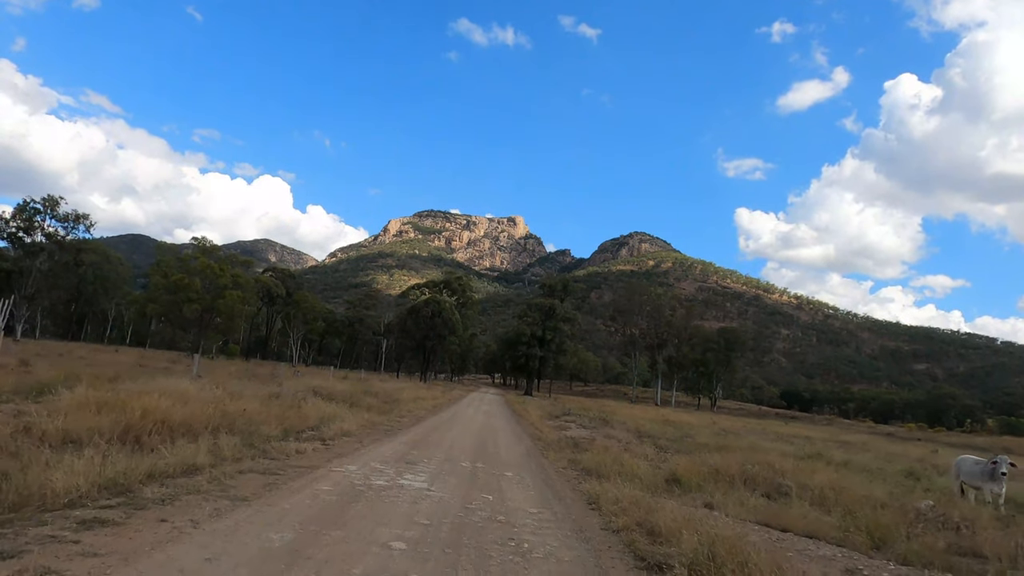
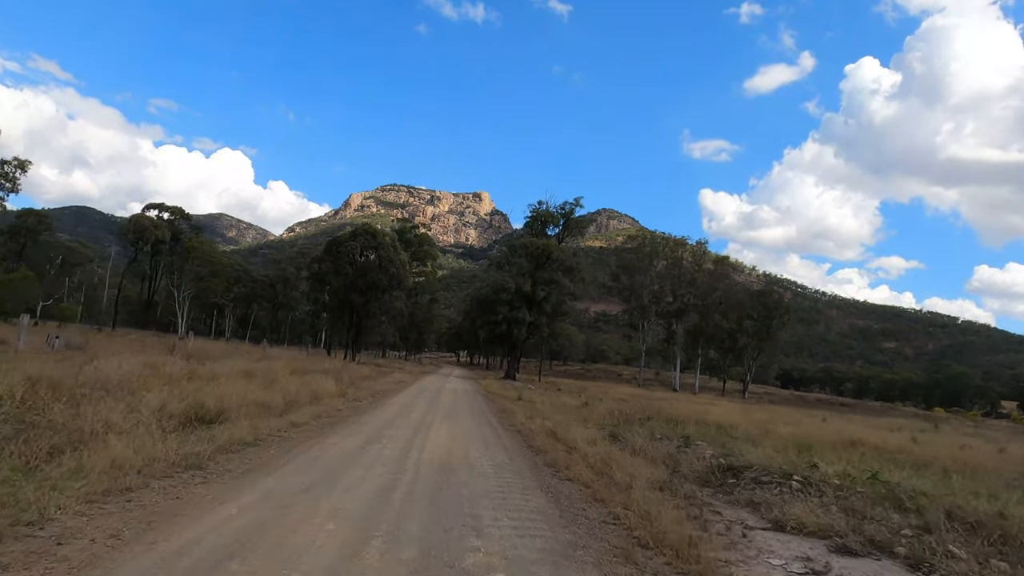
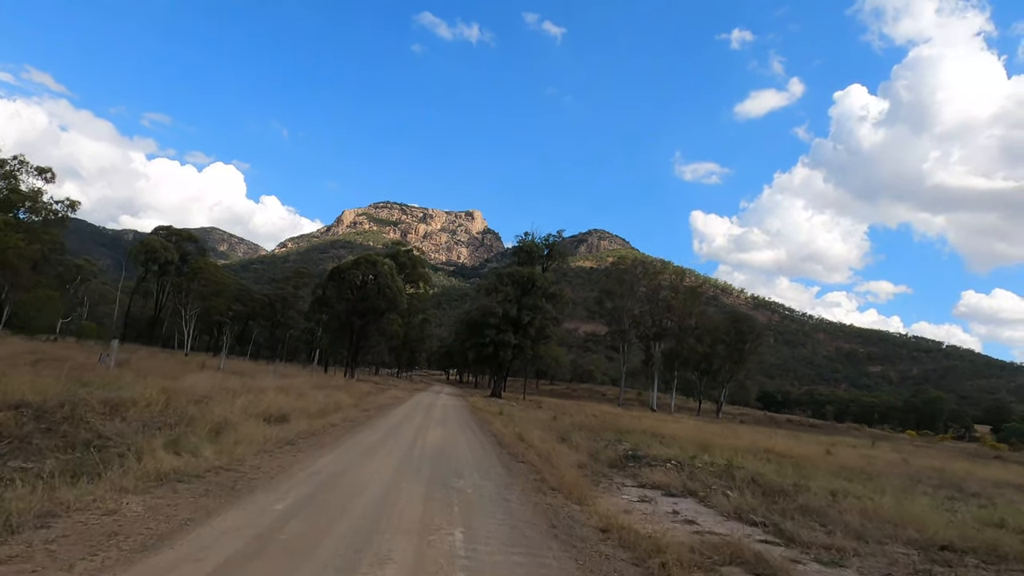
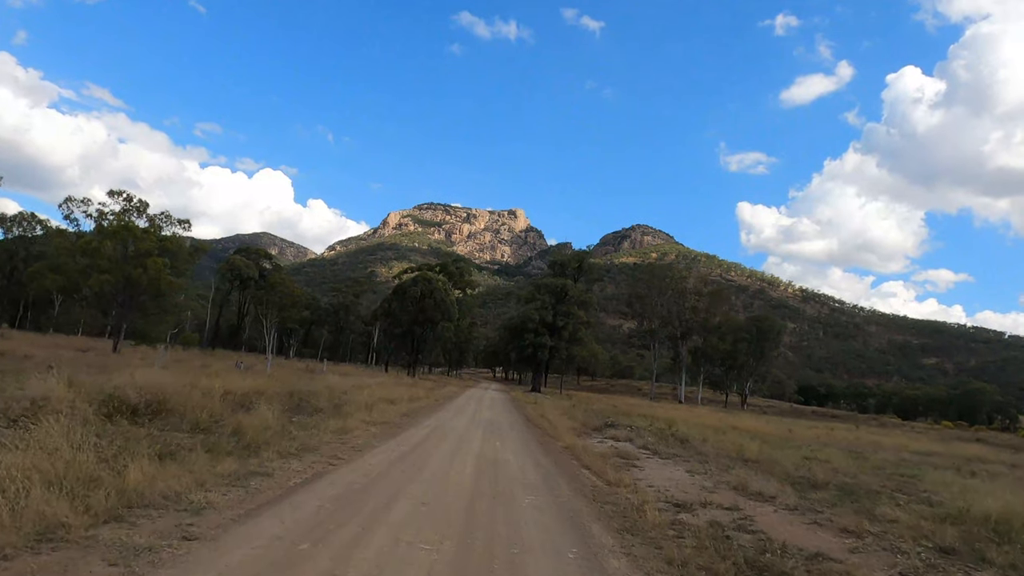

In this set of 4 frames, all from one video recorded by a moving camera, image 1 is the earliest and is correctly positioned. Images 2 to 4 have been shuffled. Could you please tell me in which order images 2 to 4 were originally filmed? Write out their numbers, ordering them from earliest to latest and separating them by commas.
4, 3, 2
